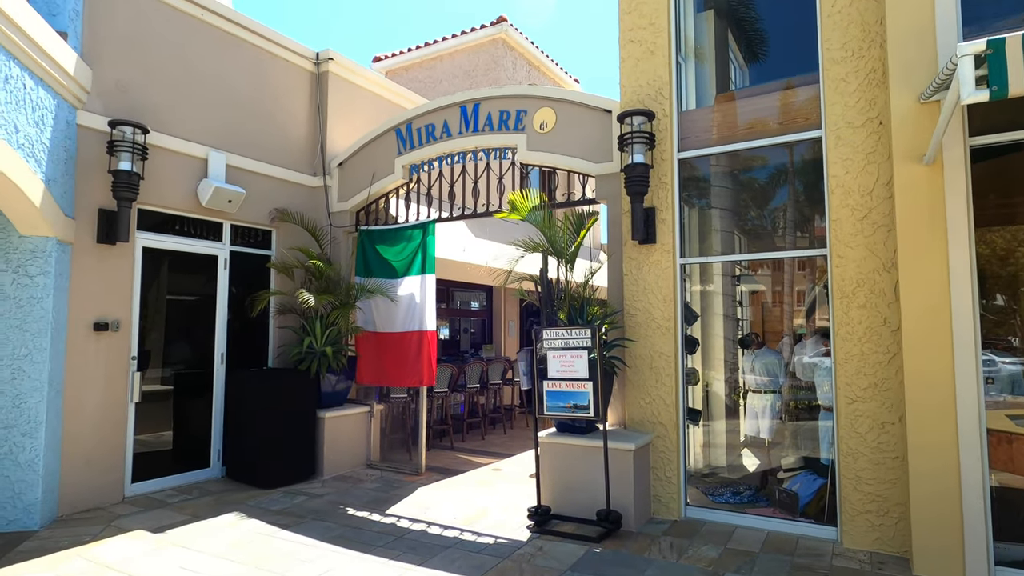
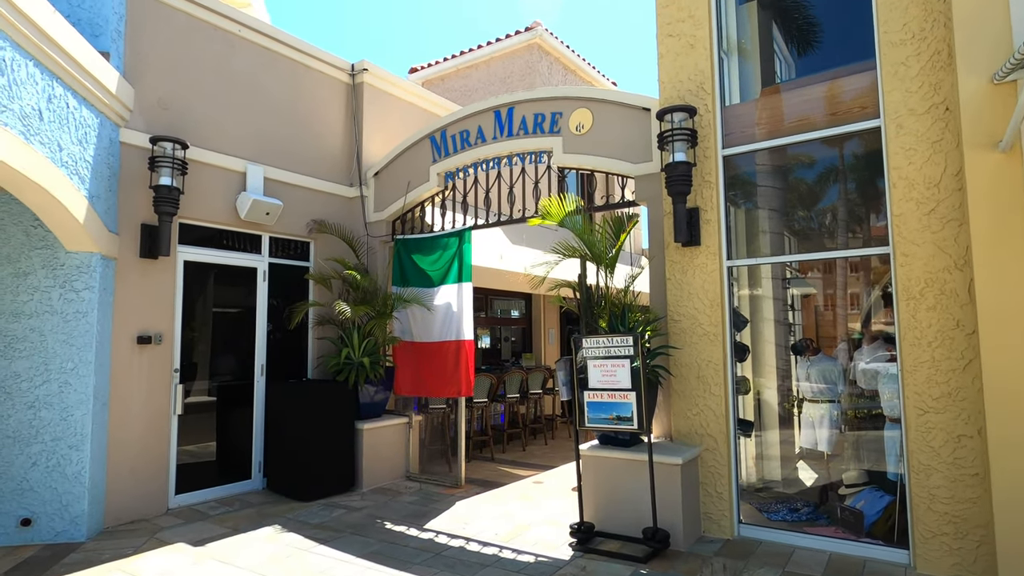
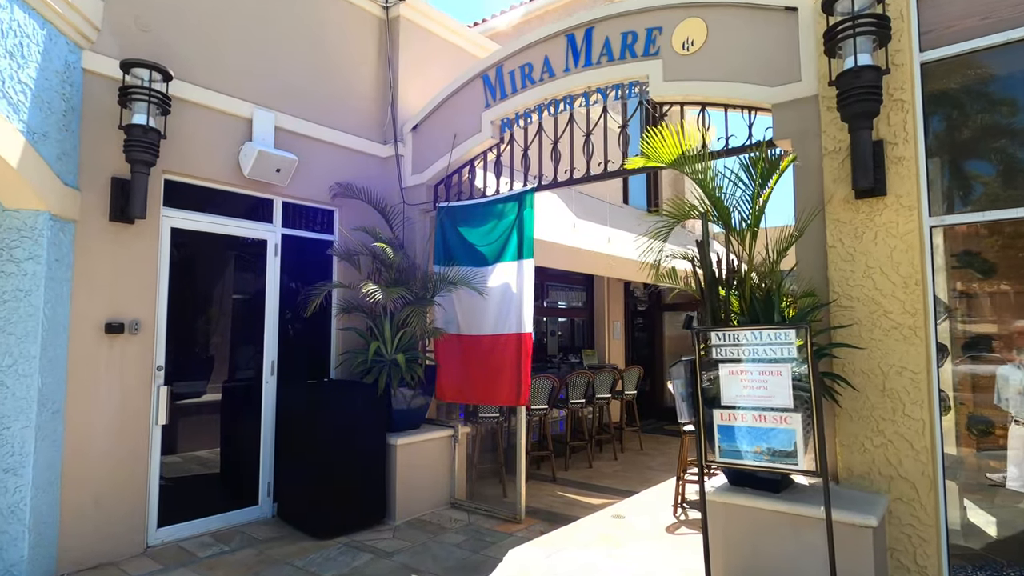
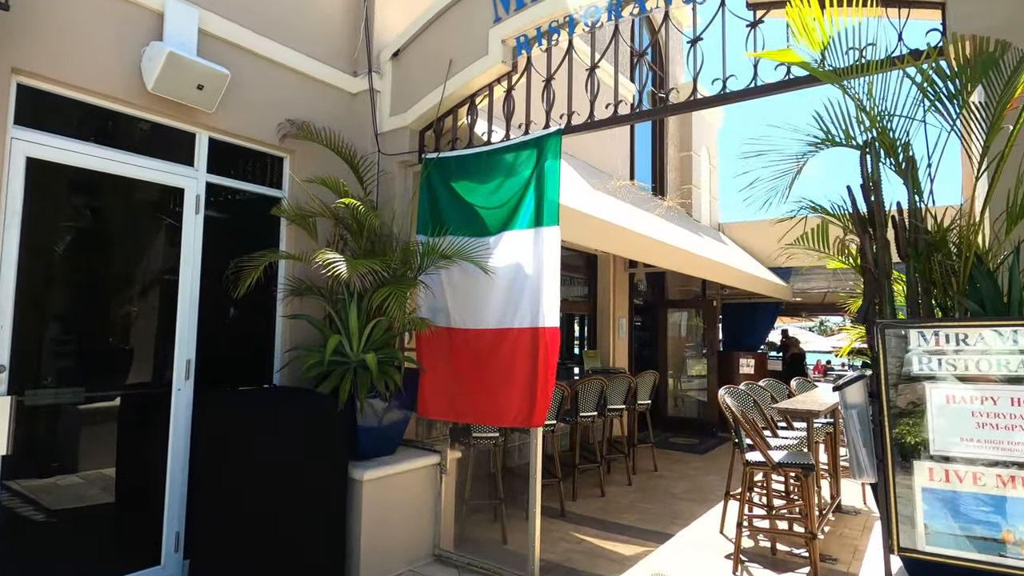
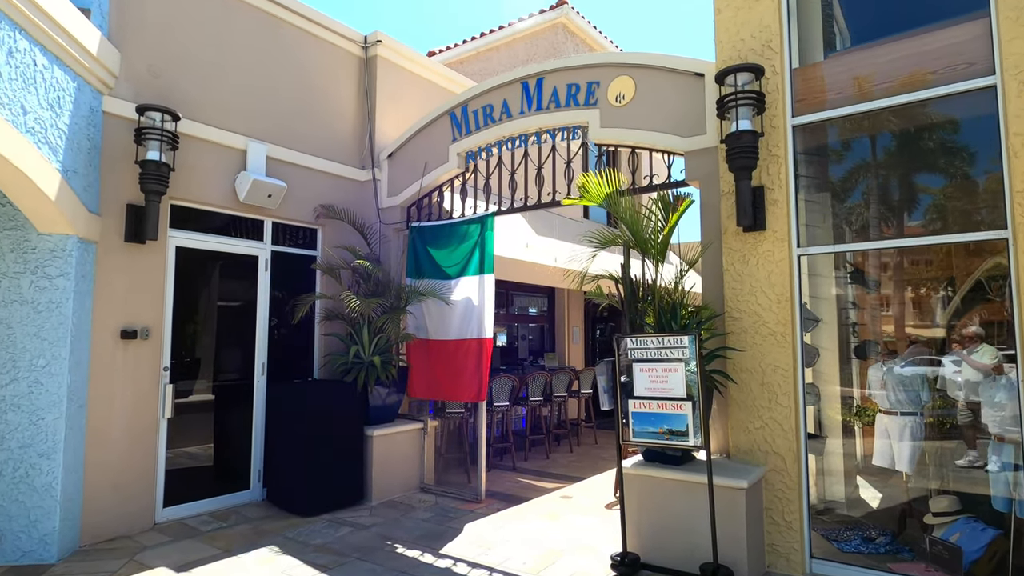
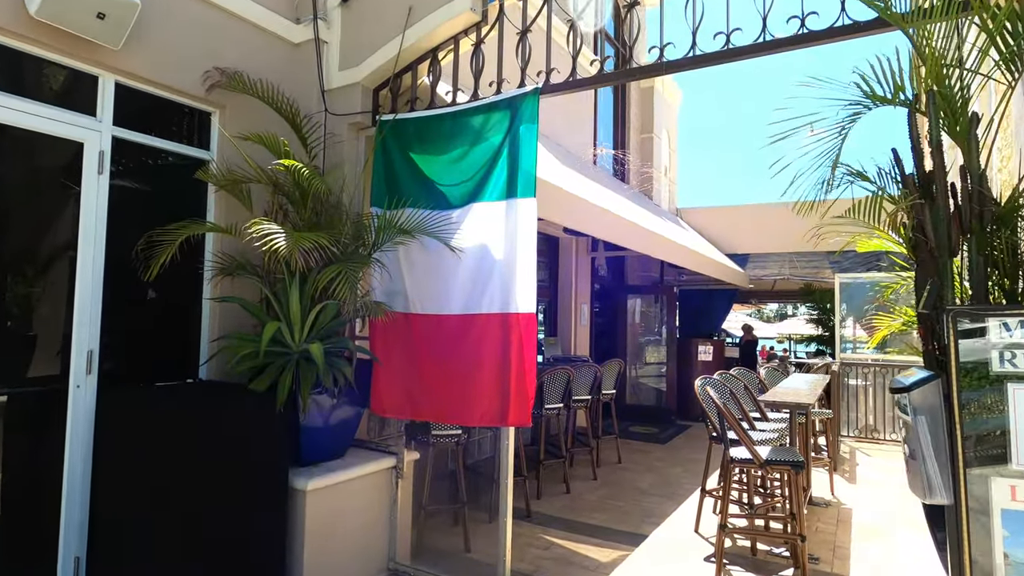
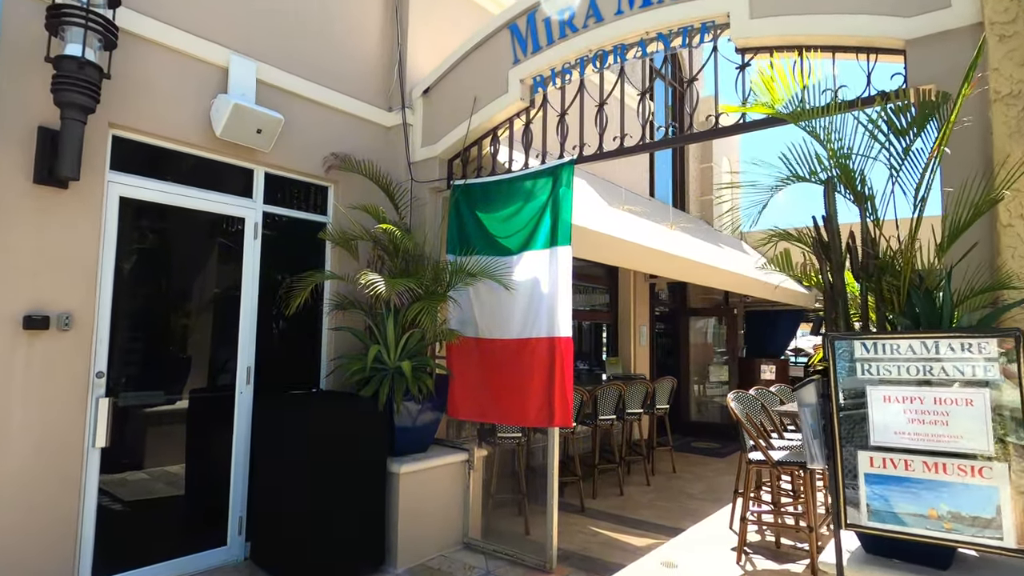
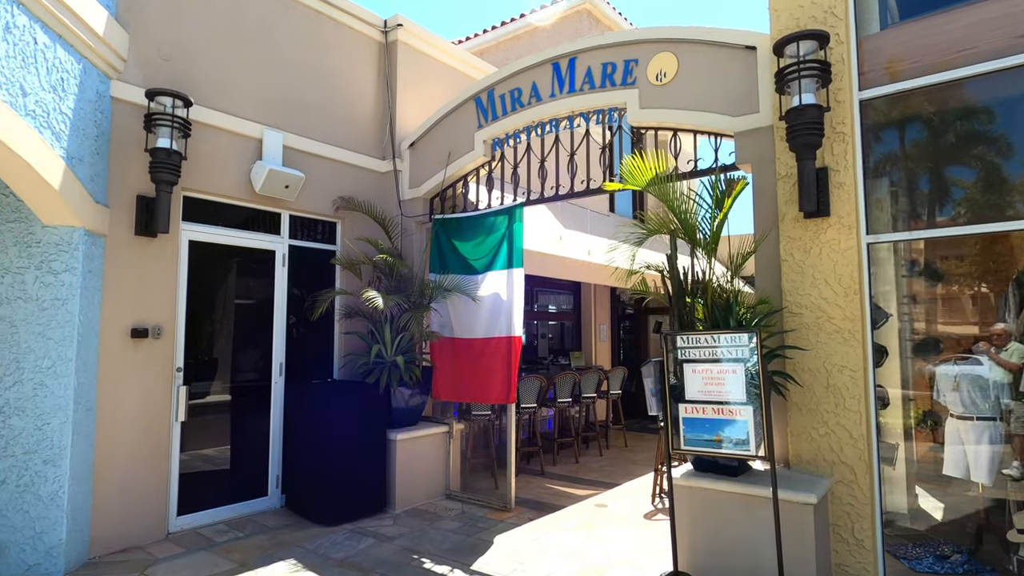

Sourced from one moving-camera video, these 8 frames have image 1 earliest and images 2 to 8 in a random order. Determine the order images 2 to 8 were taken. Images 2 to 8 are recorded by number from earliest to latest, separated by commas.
2, 5, 8, 3, 7, 4, 6
